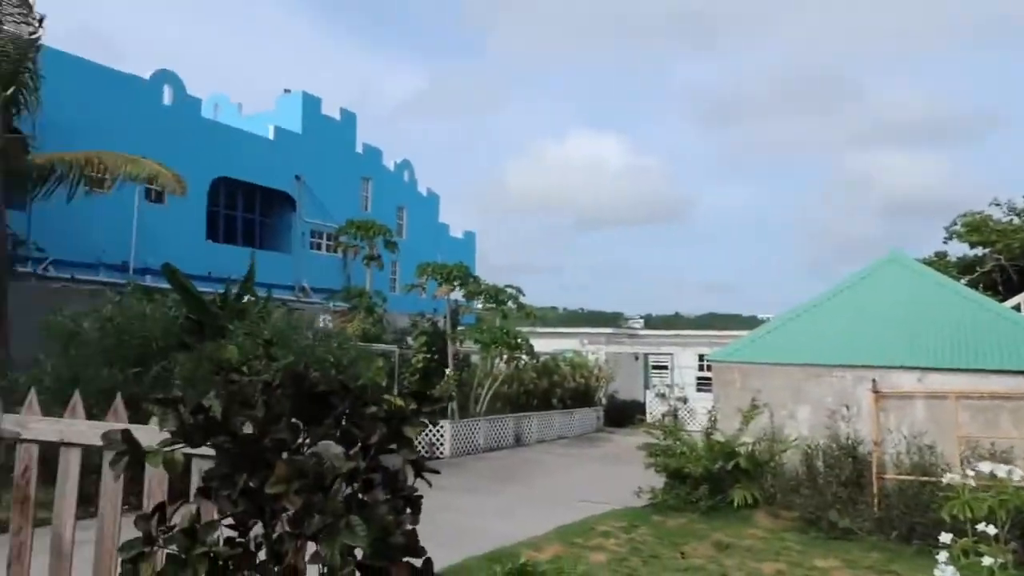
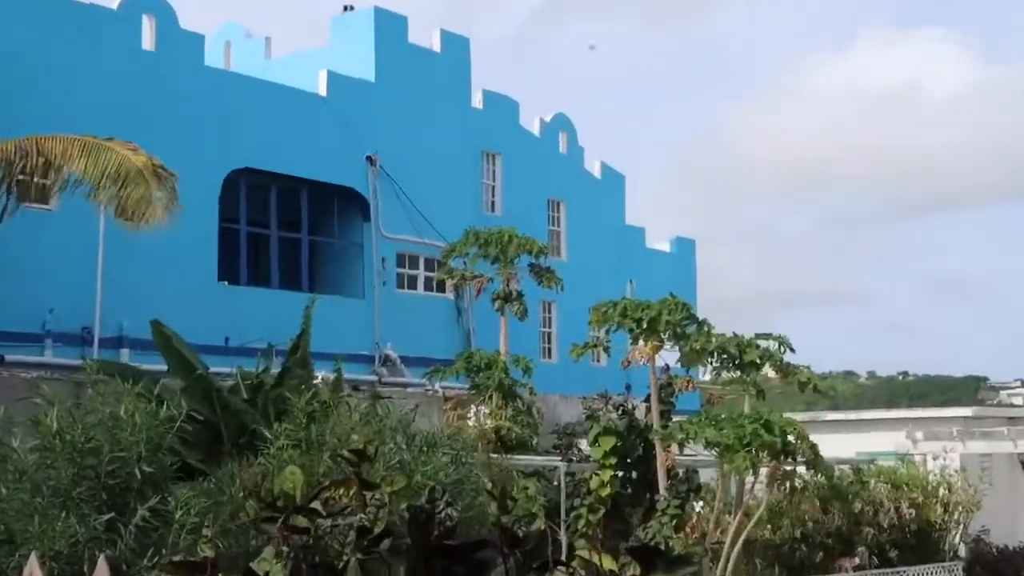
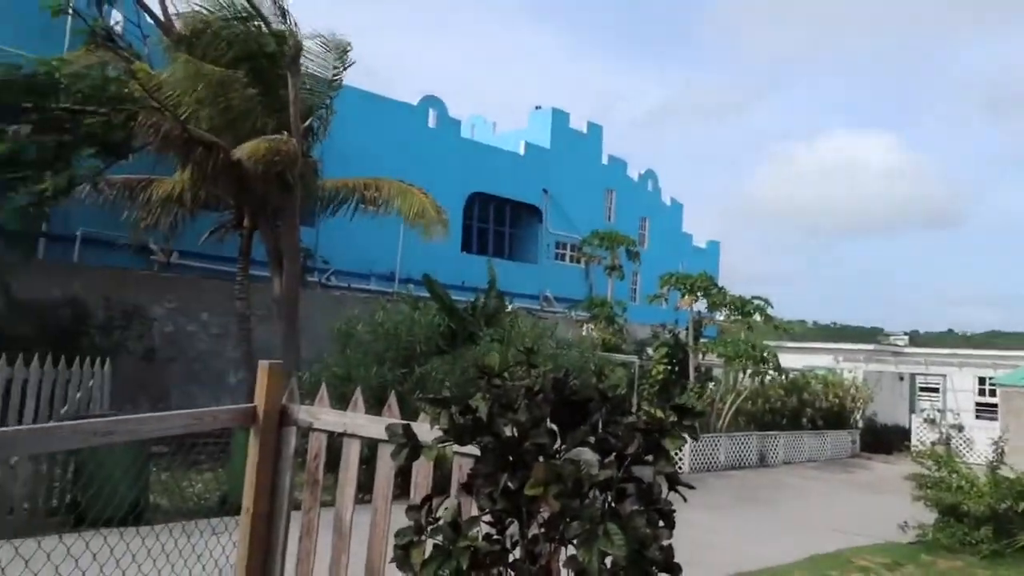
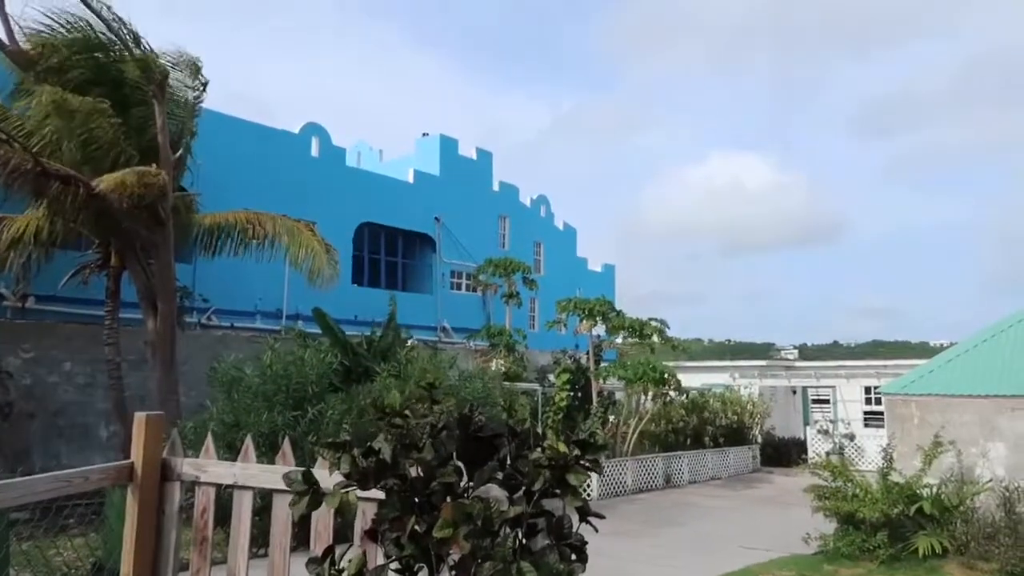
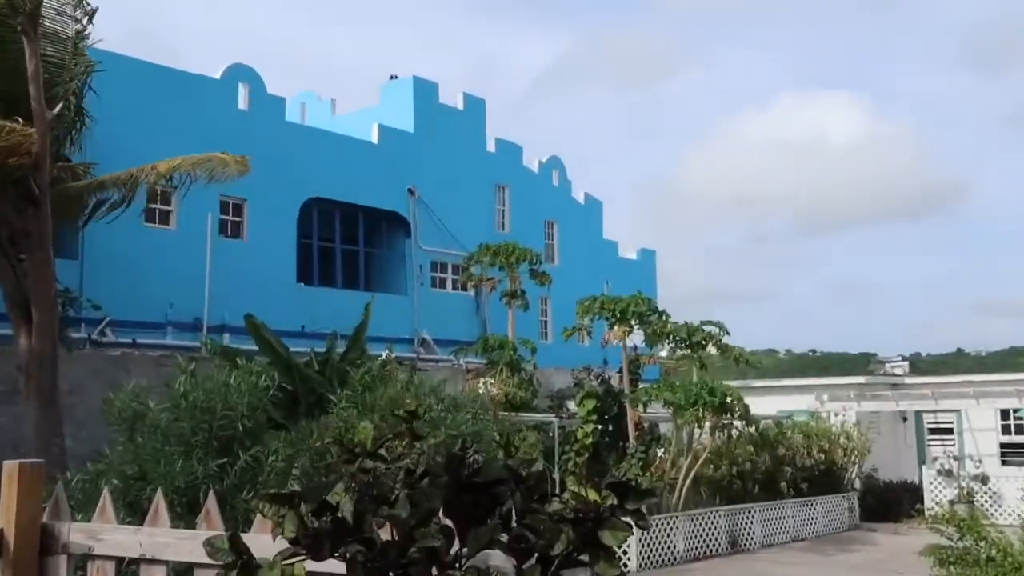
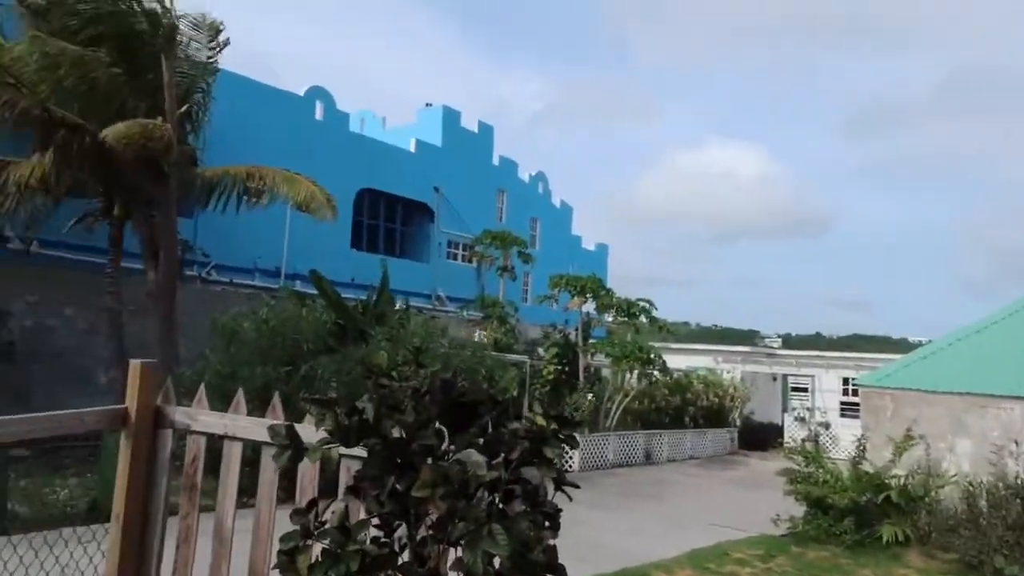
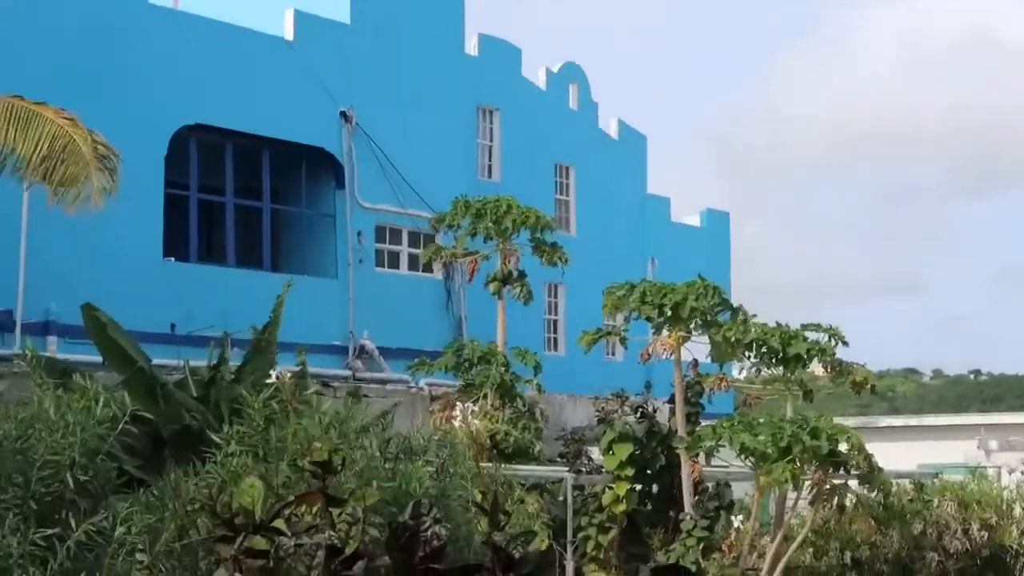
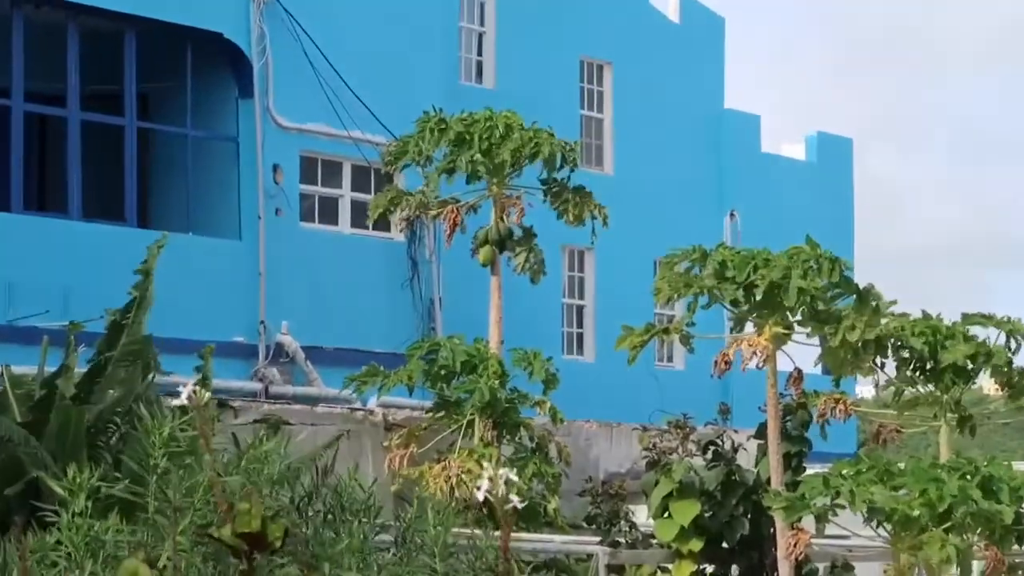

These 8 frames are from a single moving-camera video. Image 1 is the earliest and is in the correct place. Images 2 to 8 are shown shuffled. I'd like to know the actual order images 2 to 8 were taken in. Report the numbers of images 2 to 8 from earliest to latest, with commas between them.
6, 3, 4, 5, 2, 7, 8
